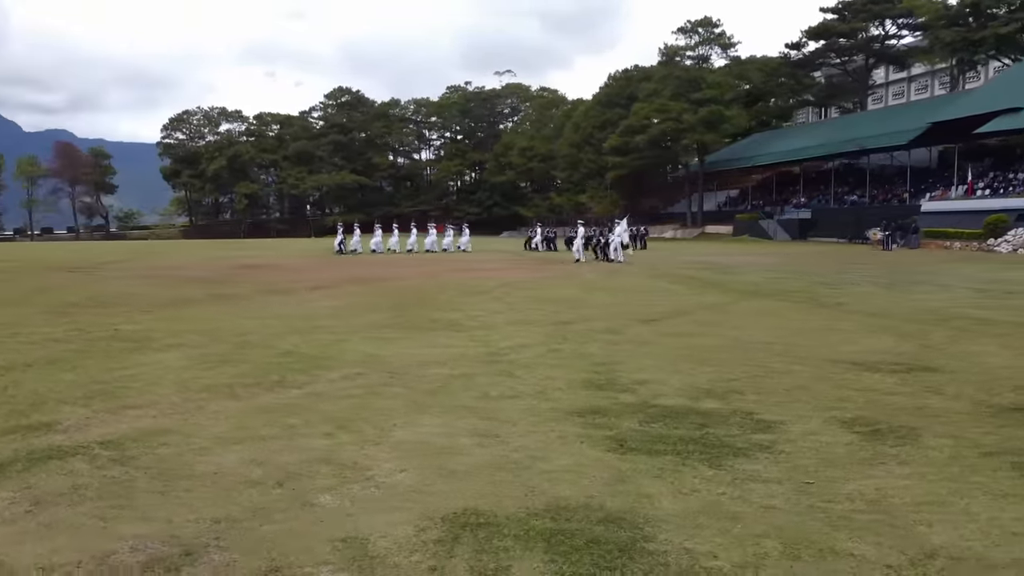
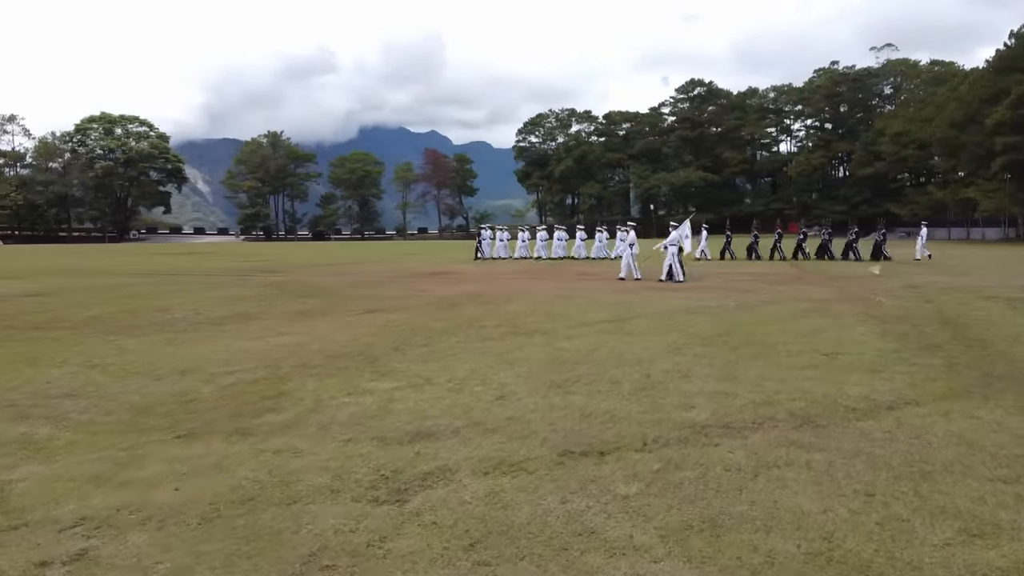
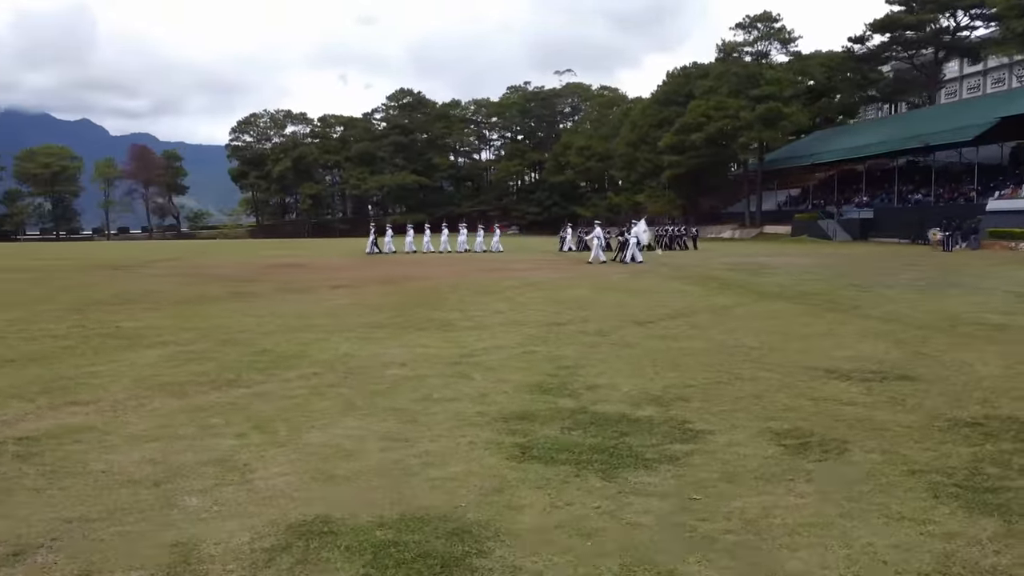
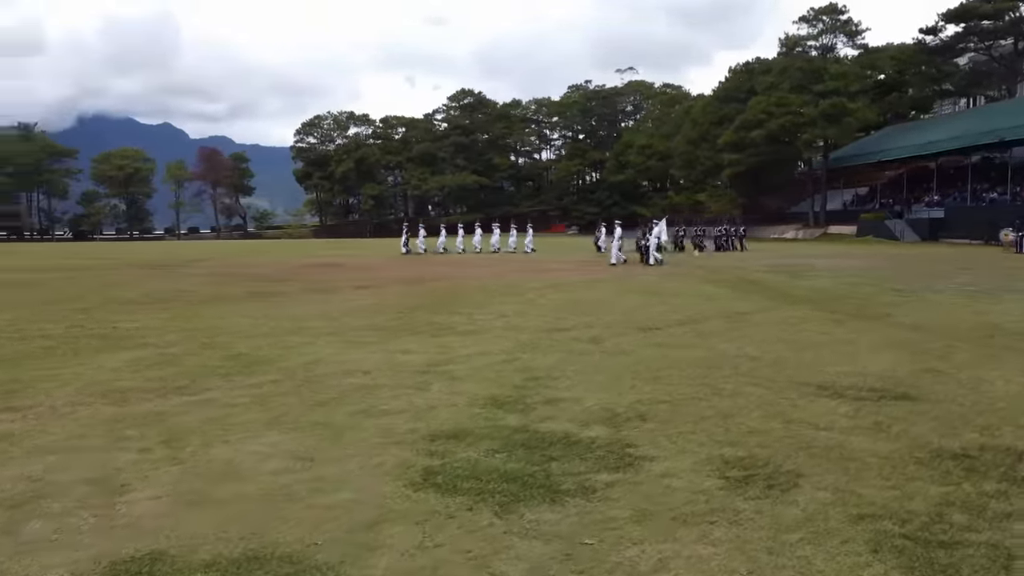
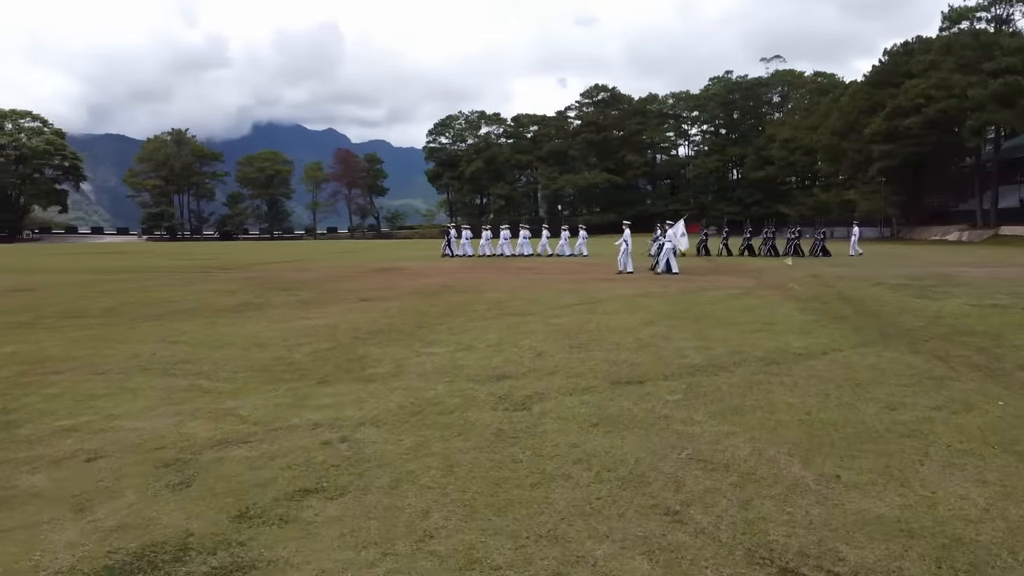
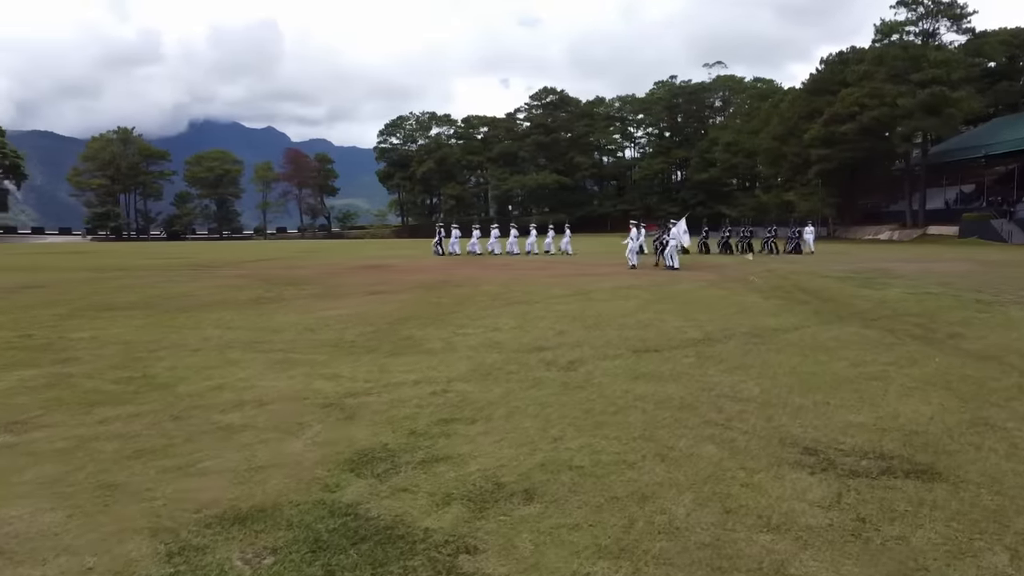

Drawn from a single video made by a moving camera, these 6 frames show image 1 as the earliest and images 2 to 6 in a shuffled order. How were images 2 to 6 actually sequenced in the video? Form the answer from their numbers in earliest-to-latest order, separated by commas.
3, 4, 6, 5, 2
